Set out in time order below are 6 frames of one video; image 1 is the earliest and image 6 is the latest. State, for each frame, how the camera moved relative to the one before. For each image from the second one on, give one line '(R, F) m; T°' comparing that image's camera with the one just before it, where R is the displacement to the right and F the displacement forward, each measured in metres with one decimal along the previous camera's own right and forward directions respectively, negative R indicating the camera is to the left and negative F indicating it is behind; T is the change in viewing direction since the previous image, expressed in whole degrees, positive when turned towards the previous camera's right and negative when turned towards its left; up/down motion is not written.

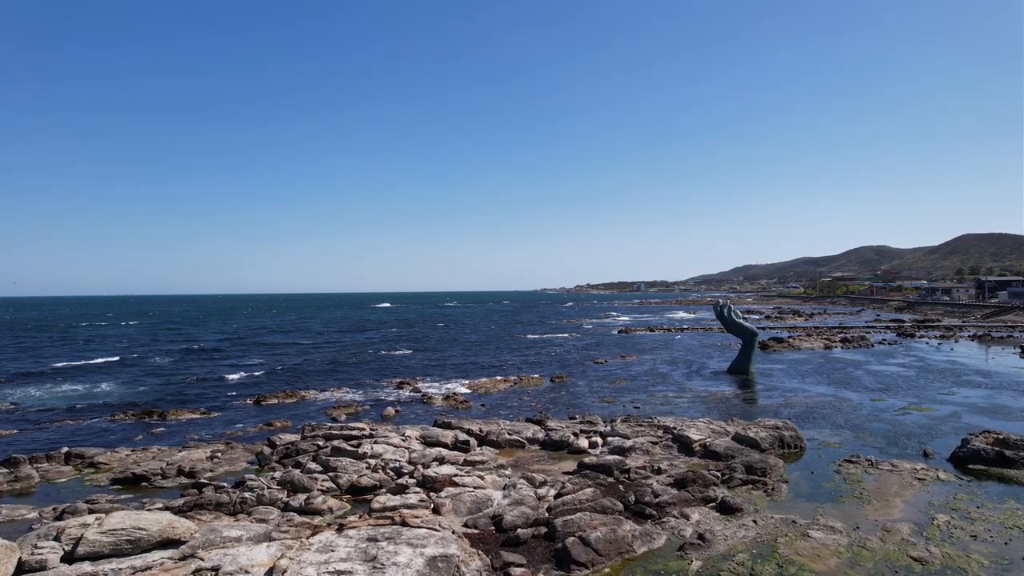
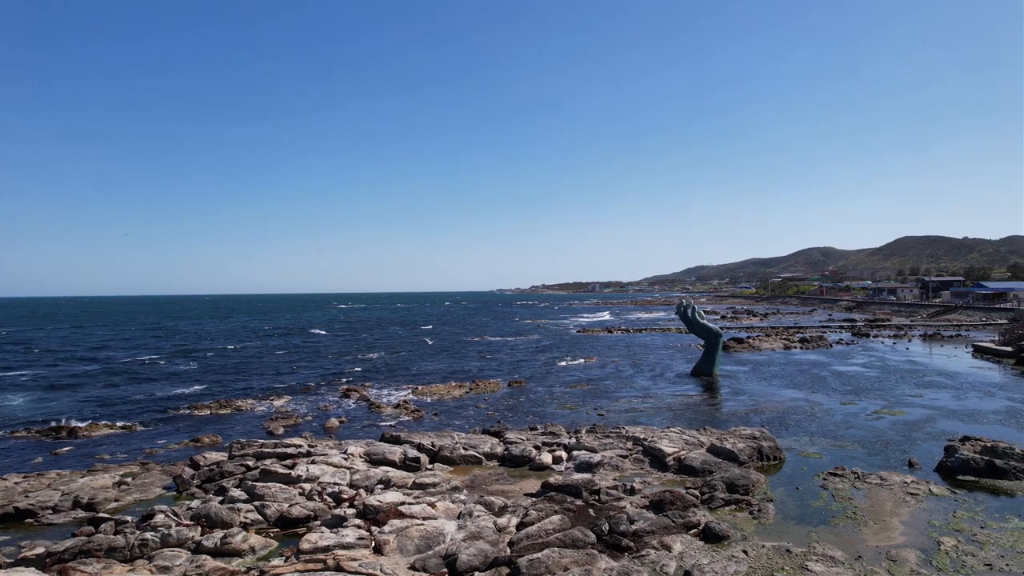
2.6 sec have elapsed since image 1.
(0.0, +1.8) m; +4°
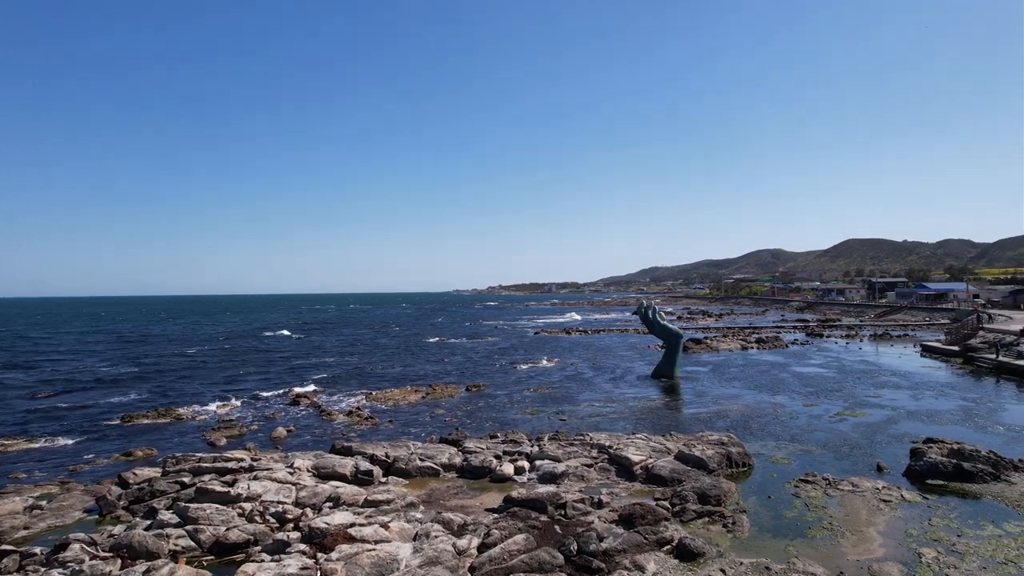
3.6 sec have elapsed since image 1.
(-0.1, +0.9) m; +4°
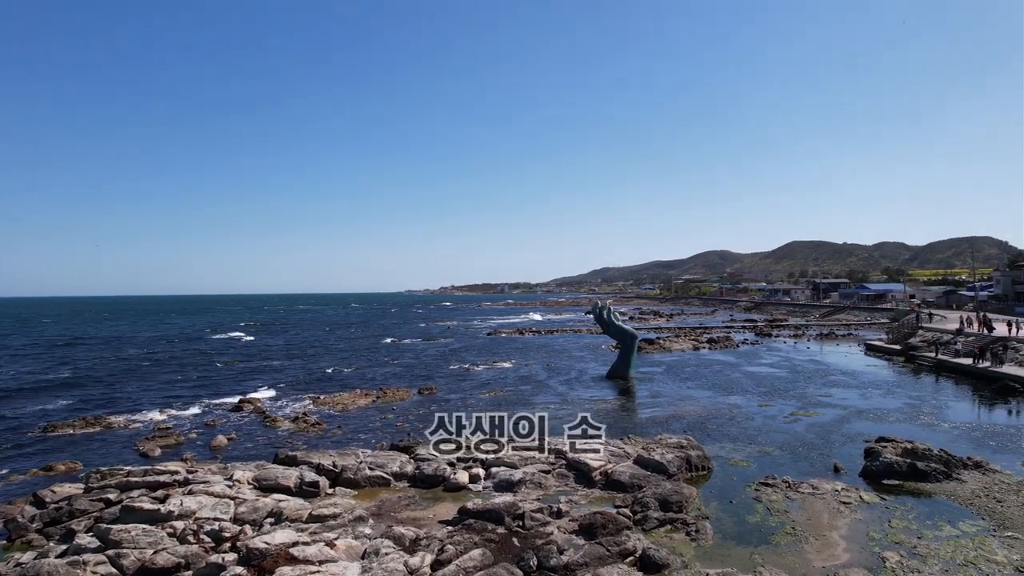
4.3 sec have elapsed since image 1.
(-0.1, +0.6) m; +4°
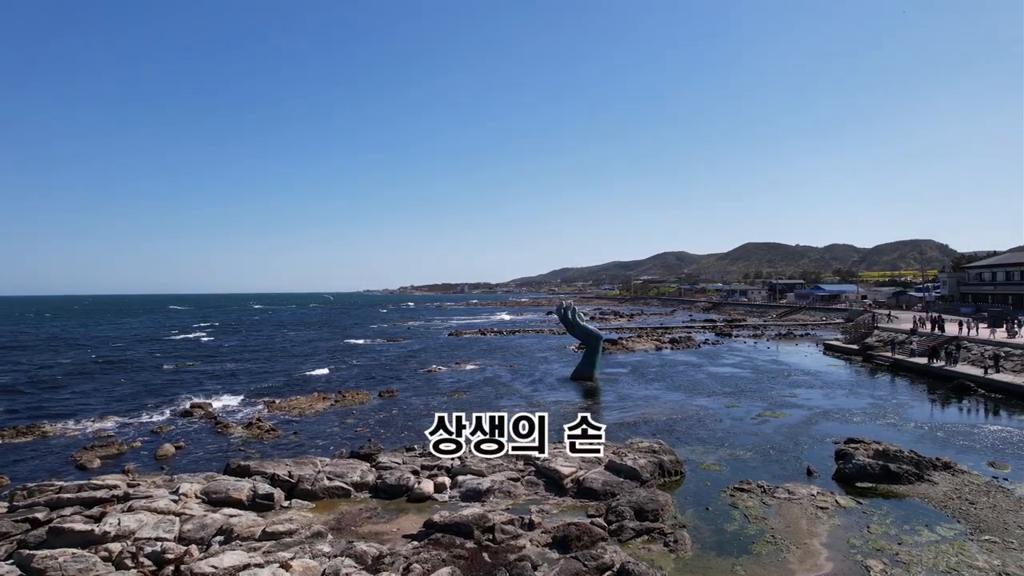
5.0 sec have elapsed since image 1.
(-0.2, +0.7) m; +3°
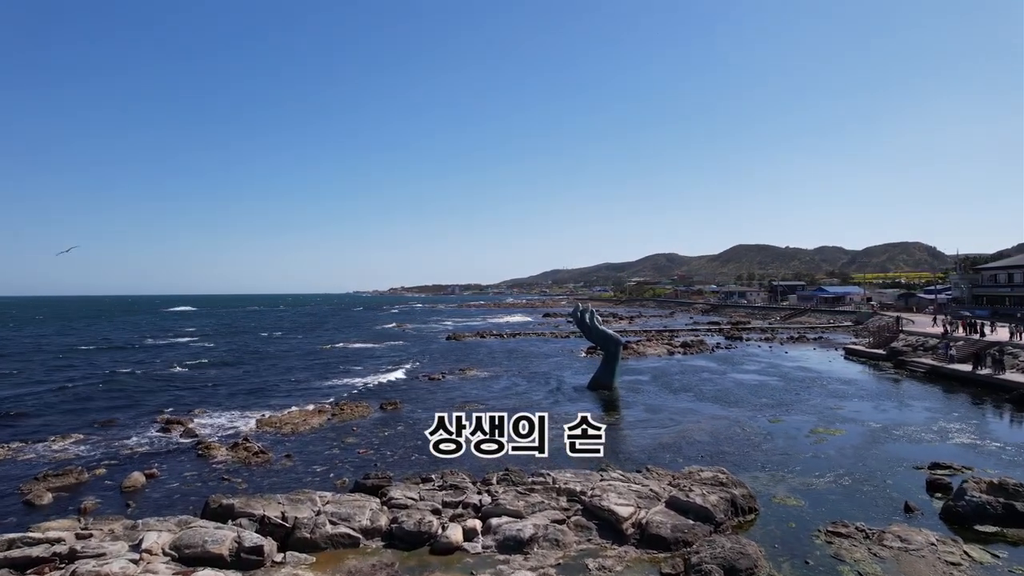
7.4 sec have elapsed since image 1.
(-1.0, +2.7) m; +1°
